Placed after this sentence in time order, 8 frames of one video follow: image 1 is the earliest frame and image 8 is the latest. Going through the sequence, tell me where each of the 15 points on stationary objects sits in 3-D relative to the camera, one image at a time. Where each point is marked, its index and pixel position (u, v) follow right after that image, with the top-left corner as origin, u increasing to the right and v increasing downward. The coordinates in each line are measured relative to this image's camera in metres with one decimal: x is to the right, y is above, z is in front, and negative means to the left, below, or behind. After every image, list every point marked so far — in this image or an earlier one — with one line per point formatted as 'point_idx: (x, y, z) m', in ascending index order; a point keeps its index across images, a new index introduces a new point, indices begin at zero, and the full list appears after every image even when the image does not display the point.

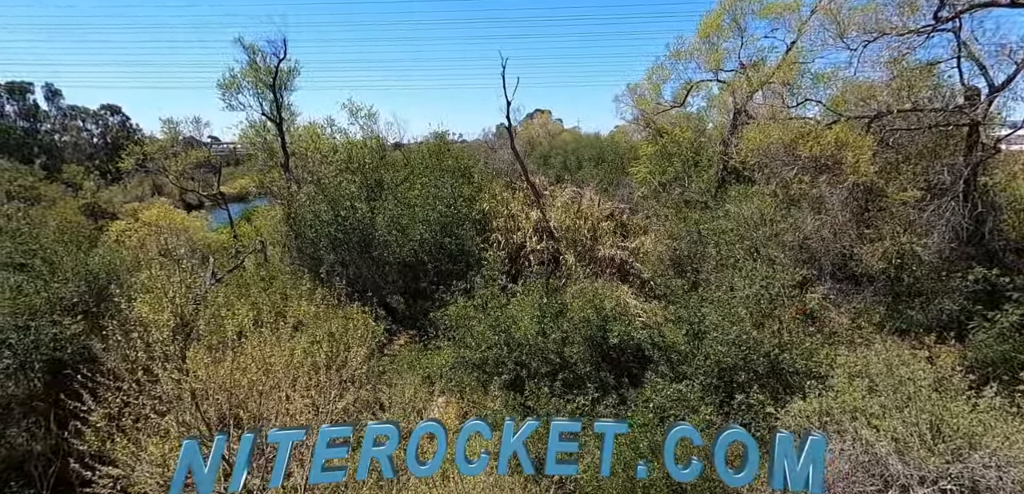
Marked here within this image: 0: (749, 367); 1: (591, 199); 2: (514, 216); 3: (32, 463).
0: (+3.6, -1.8, +8.1) m
1: (+2.1, +1.2, +14.7) m
2: (+0.1, +0.8, +14.1) m
3: (-7.1, -3.2, +8.0) m
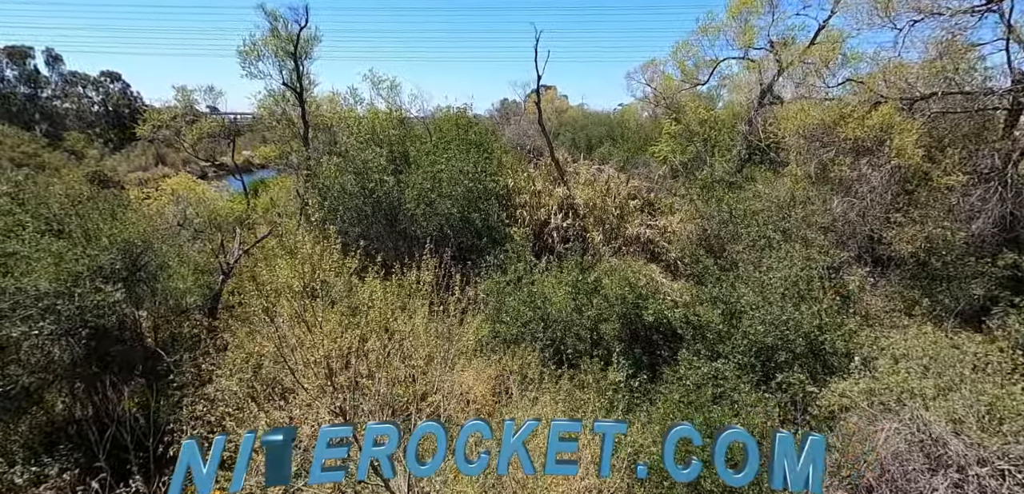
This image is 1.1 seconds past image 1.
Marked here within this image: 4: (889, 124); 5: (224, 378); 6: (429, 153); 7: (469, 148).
0: (+4.2, -1.5, +8.1) m
1: (+2.7, +1.8, +14.6) m
2: (+0.7, +1.4, +14.0) m
3: (-6.5, -2.7, +8.0) m
4: (+7.4, +2.4, +10.4) m
5: (-4.4, -2.0, +8.4) m
6: (-2.0, +2.4, +13.7) m
7: (-1.3, +2.6, +14.0) m
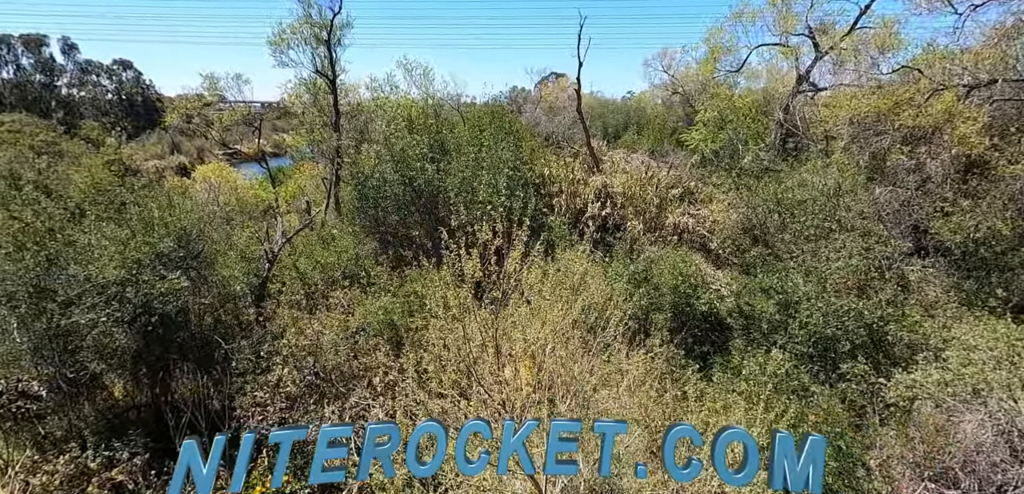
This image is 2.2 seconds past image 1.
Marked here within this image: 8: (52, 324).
0: (+5.1, -1.4, +8.1) m
1: (+3.7, +2.1, +14.4) m
2: (+1.7, +1.7, +13.9) m
3: (-5.7, -2.5, +8.1) m
4: (+8.3, +2.6, +10.2) m
5: (-3.5, -1.9, +8.4) m
6: (-1.0, +2.7, +13.7) m
7: (-0.3, +2.9, +13.9) m
8: (-6.4, -1.1, +7.5) m
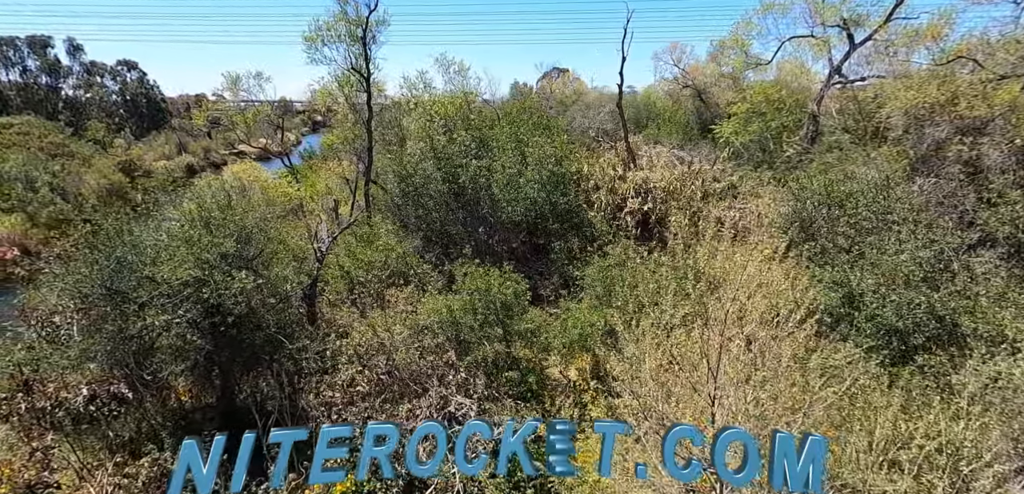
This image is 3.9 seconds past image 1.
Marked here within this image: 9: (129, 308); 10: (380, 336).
0: (+6.1, -1.2, +8.0) m
1: (+4.7, +2.3, +14.4) m
2: (+2.7, +1.8, +13.8) m
3: (-4.6, -2.5, +8.1) m
4: (+9.3, +2.7, +10.1) m
5: (-2.5, -1.8, +8.4) m
6: (0.0, +2.8, +13.6) m
7: (+0.7, +3.0, +13.8) m
8: (-5.4, -1.1, +7.5) m
9: (-5.4, -0.9, +7.6) m
10: (-2.1, -1.4, +8.8) m
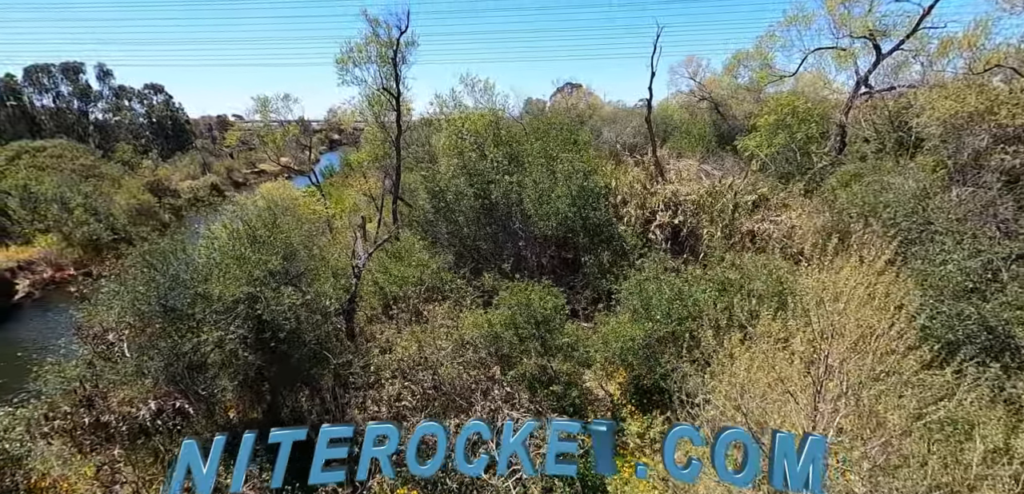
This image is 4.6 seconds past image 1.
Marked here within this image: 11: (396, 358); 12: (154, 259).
0: (+6.8, -1.4, +7.9) m
1: (+5.5, +1.9, +14.4) m
2: (+3.5, +1.5, +13.9) m
3: (-3.9, -2.8, +8.3) m
4: (+10.0, +2.5, +10.0) m
5: (-1.8, -2.1, +8.5) m
6: (+0.7, +2.4, +13.8) m
7: (+1.5, +2.6, +14.0) m
8: (-4.7, -1.4, +7.7) m
9: (-4.7, -1.1, +7.8) m
10: (-1.4, -1.7, +8.9) m
11: (-1.9, -1.8, +8.7) m
12: (-5.5, -0.2, +8.3) m
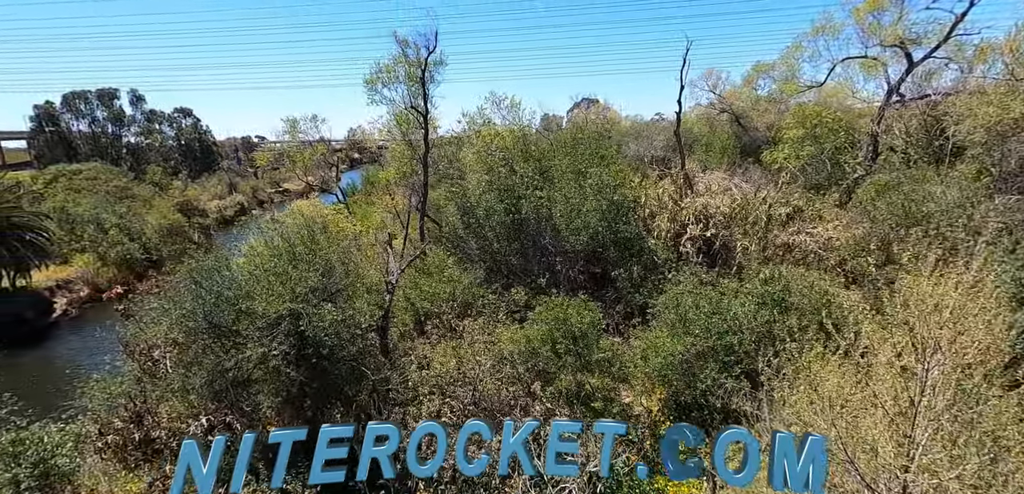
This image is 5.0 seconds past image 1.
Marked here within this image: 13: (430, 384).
0: (+7.3, -1.5, +7.6) m
1: (+6.3, +1.6, +14.2) m
2: (+4.2, +1.1, +13.8) m
3: (-3.3, -3.1, +8.3) m
4: (+10.6, +2.4, +9.7) m
5: (-1.2, -2.3, +8.5) m
6: (+1.5, +2.0, +13.8) m
7: (+2.2, +2.2, +14.0) m
8: (-4.1, -1.7, +7.8) m
9: (-4.2, -1.4, +8.0) m
10: (-0.8, -2.0, +8.9) m
11: (-1.3, -2.1, +8.7) m
12: (-4.9, -0.5, +8.5) m
13: (-1.3, -2.2, +8.6) m
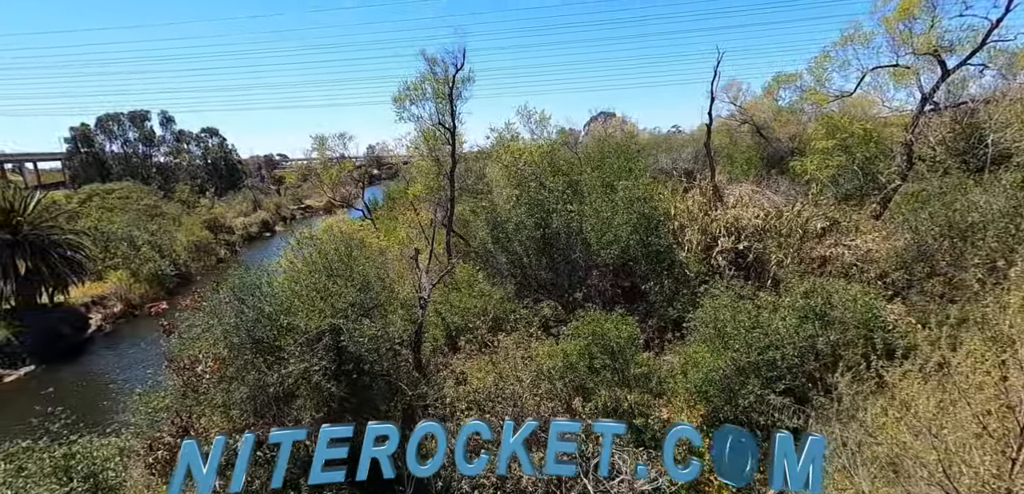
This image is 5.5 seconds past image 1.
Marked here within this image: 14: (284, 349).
0: (+7.9, -1.7, +7.3) m
1: (+7.0, +1.3, +14.1) m
2: (+5.0, +0.8, +13.7) m
3: (-2.7, -3.3, +8.3) m
4: (+11.2, +2.2, +9.4) m
5: (-0.6, -2.6, +8.5) m
6: (+2.2, +1.7, +13.8) m
7: (+3.0, +1.9, +14.0) m
8: (-3.6, -1.9, +7.9) m
9: (-3.6, -1.6, +8.0) m
10: (-0.2, -2.2, +8.8) m
11: (-0.7, -2.3, +8.7) m
12: (-4.3, -0.7, +8.6) m
13: (-0.7, -2.4, +8.6) m
14: (-3.4, -1.5, +8.1) m
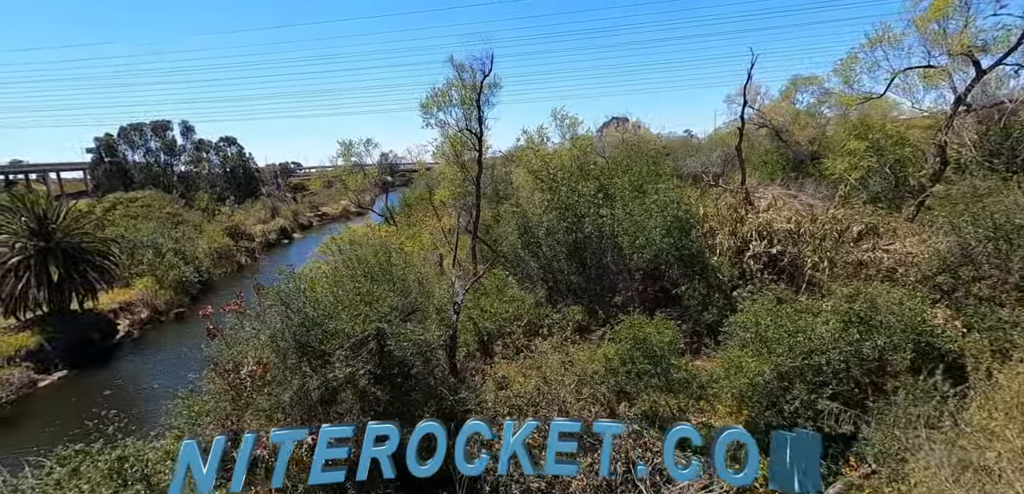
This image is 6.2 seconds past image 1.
0: (+8.5, -1.7, +7.1) m
1: (+7.8, +1.2, +13.9) m
2: (+5.7, +0.7, +13.5) m
3: (-2.1, -3.4, +8.3) m
4: (+11.8, +2.2, +9.2) m
5: (+0.1, -2.6, +8.4) m
6: (+3.0, +1.6, +13.7) m
7: (+3.7, +1.8, +13.9) m
8: (-2.9, -2.0, +7.9) m
9: (-2.9, -1.7, +8.1) m
10: (+0.5, -2.3, +8.8) m
11: (0.0, -2.4, +8.7) m
12: (-3.7, -0.8, +8.7) m
13: (-0.1, -2.5, +8.6) m
14: (-2.8, -1.6, +8.1) m
